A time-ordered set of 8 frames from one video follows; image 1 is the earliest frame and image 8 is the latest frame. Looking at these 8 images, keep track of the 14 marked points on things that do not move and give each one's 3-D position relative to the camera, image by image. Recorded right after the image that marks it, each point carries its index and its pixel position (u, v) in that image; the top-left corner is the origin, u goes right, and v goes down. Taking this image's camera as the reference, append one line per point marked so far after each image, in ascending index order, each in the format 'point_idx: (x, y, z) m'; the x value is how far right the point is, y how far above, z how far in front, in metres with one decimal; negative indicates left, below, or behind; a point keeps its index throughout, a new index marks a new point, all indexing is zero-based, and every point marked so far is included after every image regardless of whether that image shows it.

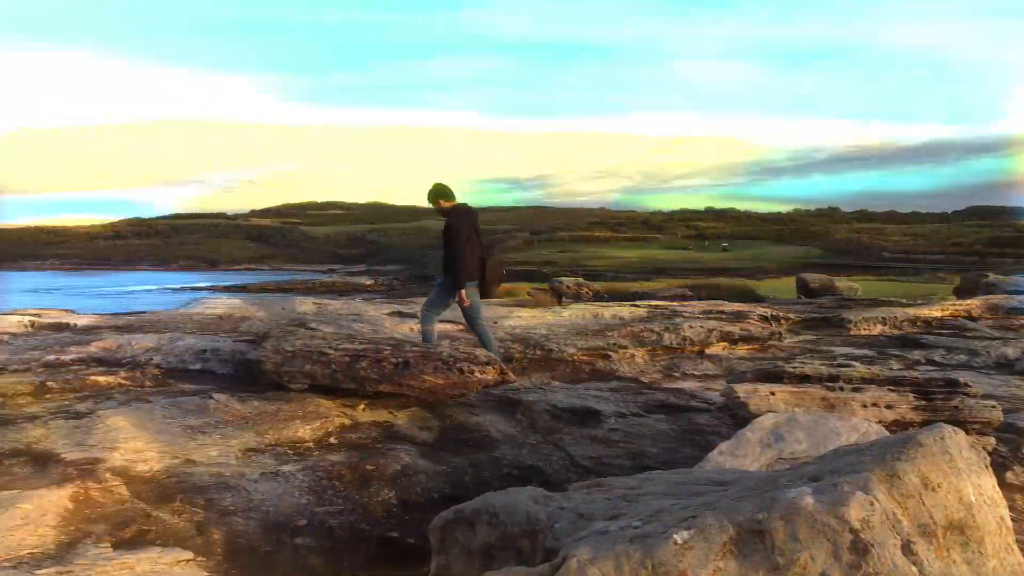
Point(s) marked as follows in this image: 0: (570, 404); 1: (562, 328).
0: (+0.4, -0.8, +5.9) m
1: (+0.6, -0.5, +9.9) m
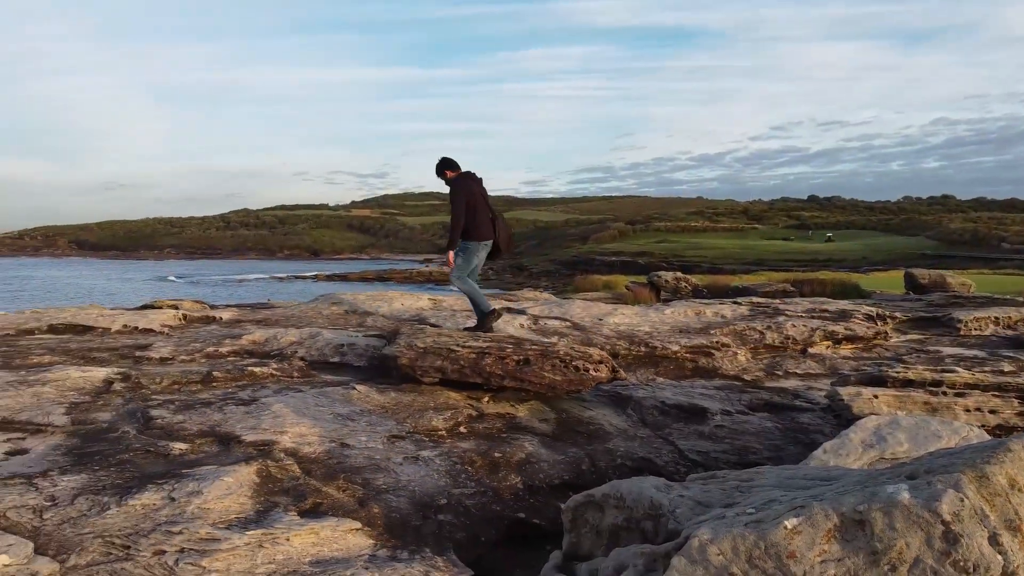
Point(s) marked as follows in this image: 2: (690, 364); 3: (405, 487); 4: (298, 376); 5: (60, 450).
0: (+1.3, -0.9, +6.3) m
1: (+1.9, -0.5, +10.3) m
2: (+2.0, -0.8, +9.1) m
3: (-0.6, -1.1, +4.5) m
4: (-1.7, -0.7, +6.5) m
5: (-2.4, -0.9, +4.5) m
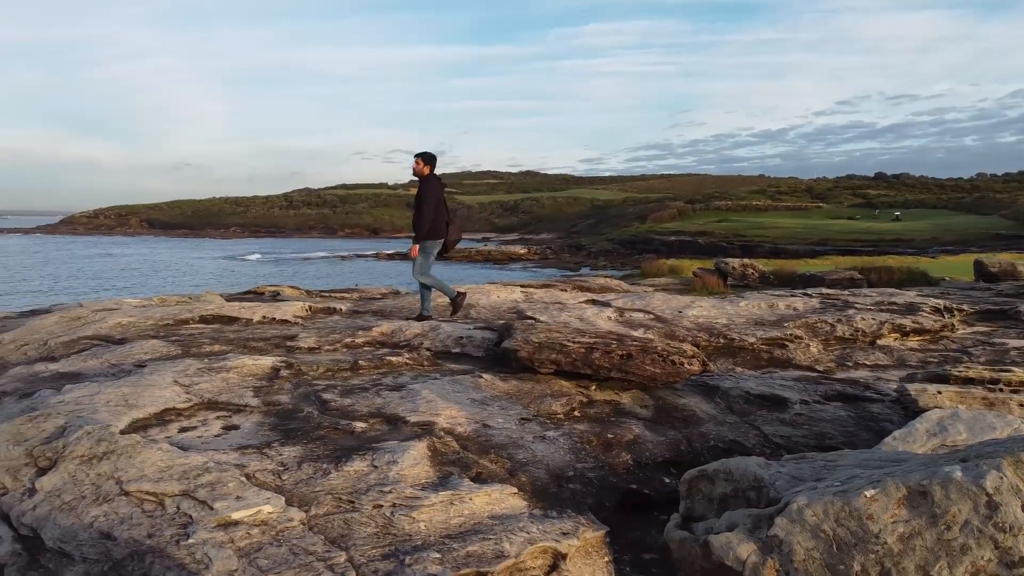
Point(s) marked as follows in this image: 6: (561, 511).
0: (+2.2, -0.9, +7.2) m
1: (+3.1, -0.4, +11.1) m
2: (+3.0, -0.8, +9.9) m
3: (+0.2, -1.2, +5.5) m
4: (-0.8, -0.7, +7.5) m
5: (-1.7, -0.9, +5.6) m
6: (+0.3, -1.3, +4.8) m
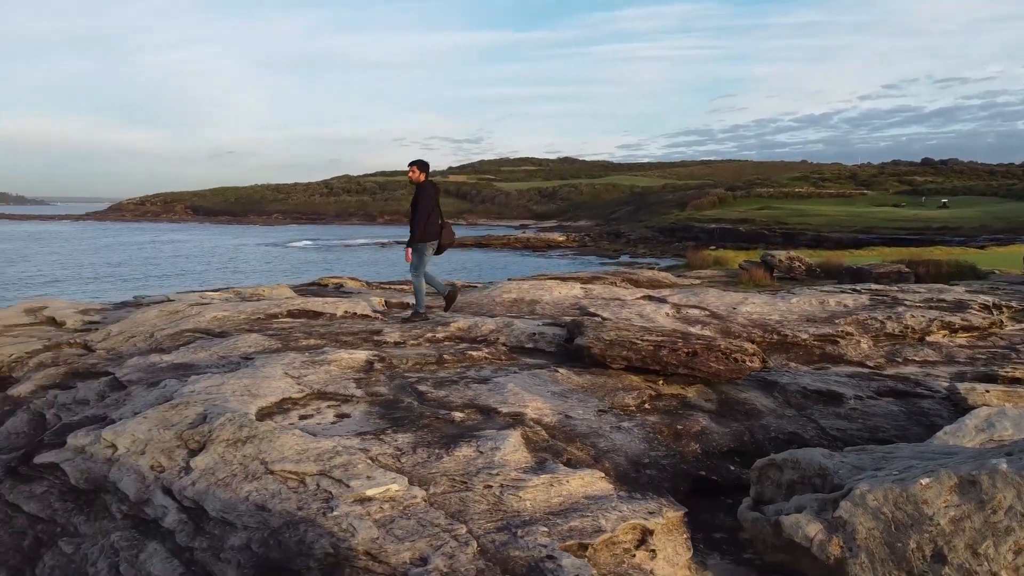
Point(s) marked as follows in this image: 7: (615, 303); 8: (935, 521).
0: (+2.8, -0.9, +7.7) m
1: (+3.9, -0.4, +11.5) m
2: (+3.8, -0.8, +10.4) m
3: (+0.8, -1.2, +6.1) m
4: (-0.1, -0.7, +8.2) m
5: (-1.0, -1.0, +6.4) m
6: (+0.9, -1.3, +5.4) m
7: (+1.4, -0.2, +11.3) m
8: (+2.2, -1.2, +4.2) m
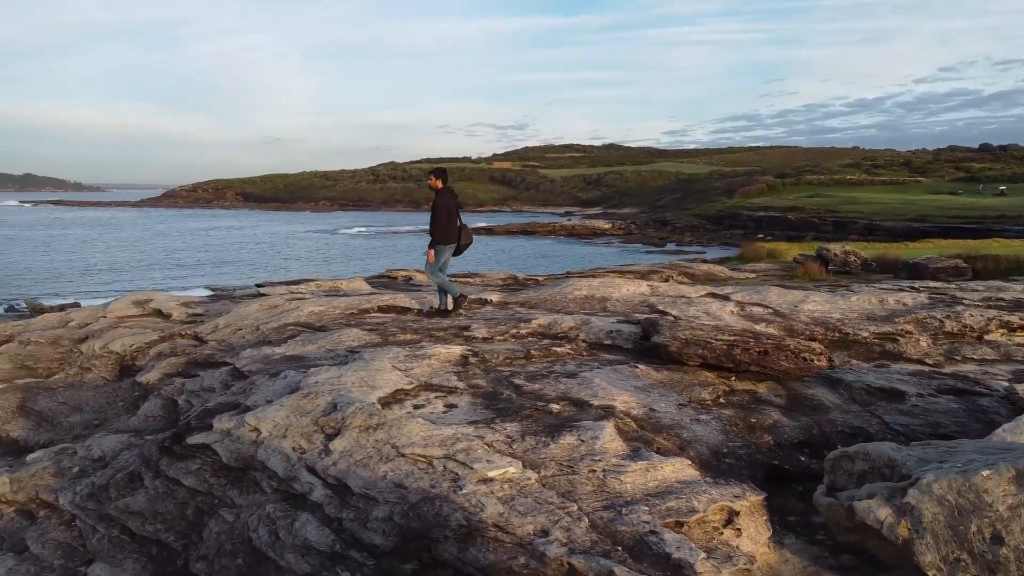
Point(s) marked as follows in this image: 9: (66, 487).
0: (+3.7, -1.0, +8.3) m
1: (+5.0, -0.4, +12.0) m
2: (+4.8, -0.8, +10.9) m
3: (+1.6, -1.2, +6.8) m
4: (+0.8, -0.7, +8.9) m
5: (-0.3, -1.0, +7.1) m
6: (+1.6, -1.4, +6.1) m
7: (+2.4, -0.2, +11.9) m
8: (+2.8, -1.3, +4.8) m
9: (-3.9, -1.7, +7.2) m
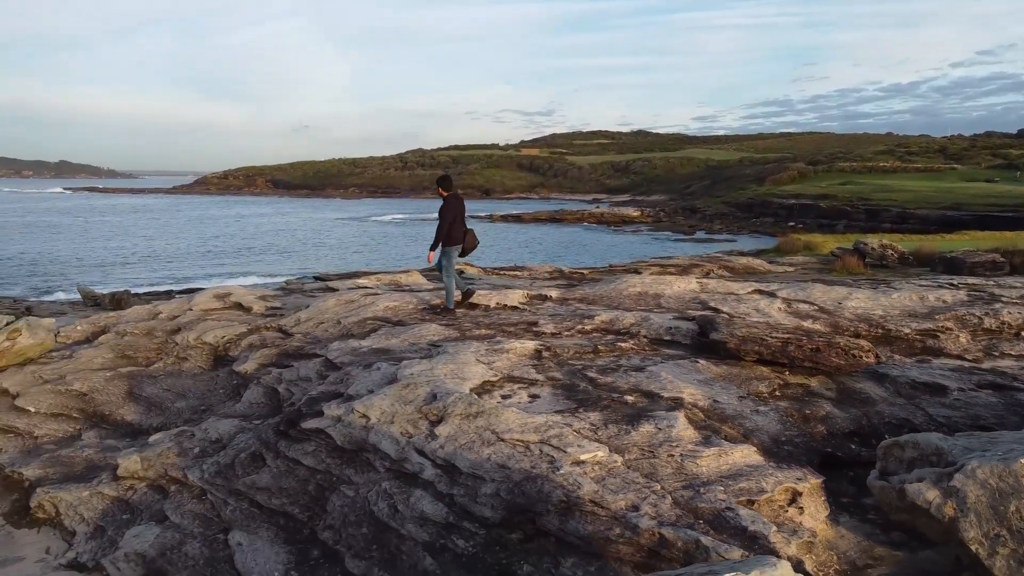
0: (+4.5, -1.0, +8.9) m
1: (+5.9, -0.3, +12.6) m
2: (+5.7, -0.8, +11.5) m
3: (+2.3, -1.3, +7.6) m
4: (+1.6, -0.7, +9.7) m
5: (+0.5, -1.0, +7.9) m
6: (+2.3, -1.5, +6.8) m
7: (+3.3, -0.1, +12.6) m
8: (+3.5, -1.4, +5.5) m
9: (-3.2, -1.7, +8.2) m
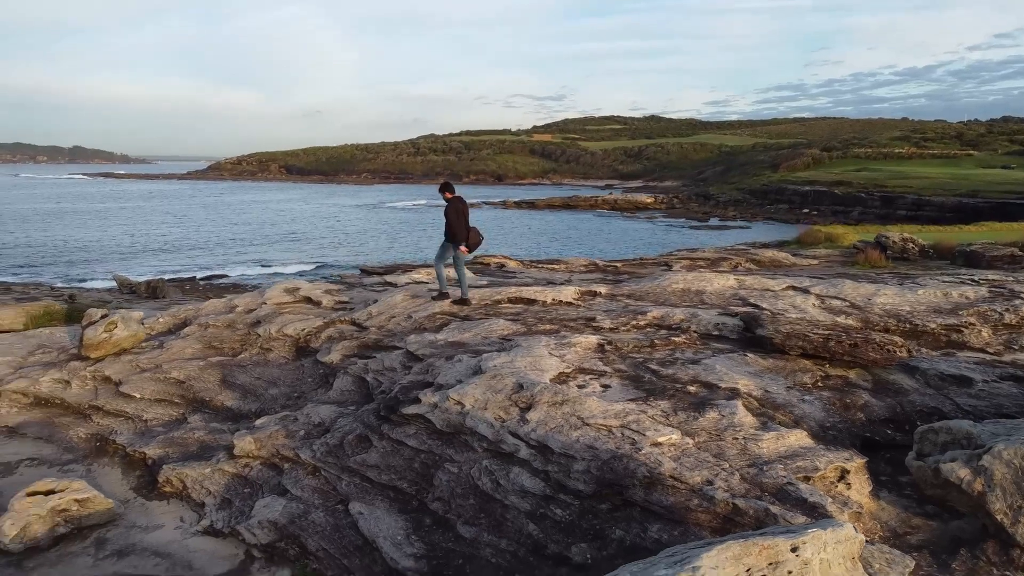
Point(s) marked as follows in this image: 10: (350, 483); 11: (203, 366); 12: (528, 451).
0: (+5.3, -1.0, +9.9) m
1: (+6.7, -0.3, +13.6) m
2: (+6.5, -0.7, +12.5) m
3: (+3.1, -1.3, +8.6) m
4: (+2.4, -0.7, +10.7) m
5: (+1.3, -1.1, +9.0) m
6: (+3.1, -1.5, +7.9) m
7: (+4.2, -0.1, +13.6) m
8: (+4.3, -1.4, +6.6) m
9: (-2.3, -1.8, +9.3) m
10: (-1.7, -2.0, +8.5) m
11: (-4.6, -1.2, +12.2) m
12: (+0.2, -1.5, +7.8) m
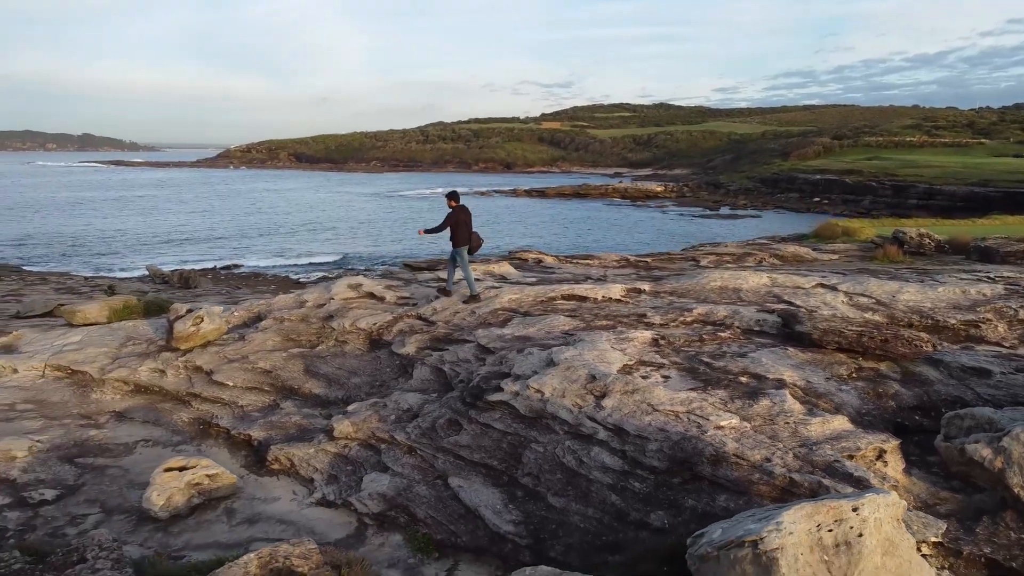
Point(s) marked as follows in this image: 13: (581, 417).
0: (+6.2, -1.0, +11.1) m
1: (+7.7, -0.3, +14.7) m
2: (+7.4, -0.7, +13.6) m
3: (+4.0, -1.4, +9.8) m
4: (+3.3, -0.7, +11.9) m
5: (+2.1, -1.1, +10.2) m
6: (+3.9, -1.6, +9.0) m
7: (+5.1, -0.1, +14.8) m
8: (+5.1, -1.5, +7.7) m
9: (-1.5, -1.8, +10.5) m
10: (-0.8, -2.0, +9.7) m
11: (-3.6, -1.1, +13.4) m
12: (+1.0, -1.6, +9.0) m
13: (+0.8, -1.4, +9.2) m
